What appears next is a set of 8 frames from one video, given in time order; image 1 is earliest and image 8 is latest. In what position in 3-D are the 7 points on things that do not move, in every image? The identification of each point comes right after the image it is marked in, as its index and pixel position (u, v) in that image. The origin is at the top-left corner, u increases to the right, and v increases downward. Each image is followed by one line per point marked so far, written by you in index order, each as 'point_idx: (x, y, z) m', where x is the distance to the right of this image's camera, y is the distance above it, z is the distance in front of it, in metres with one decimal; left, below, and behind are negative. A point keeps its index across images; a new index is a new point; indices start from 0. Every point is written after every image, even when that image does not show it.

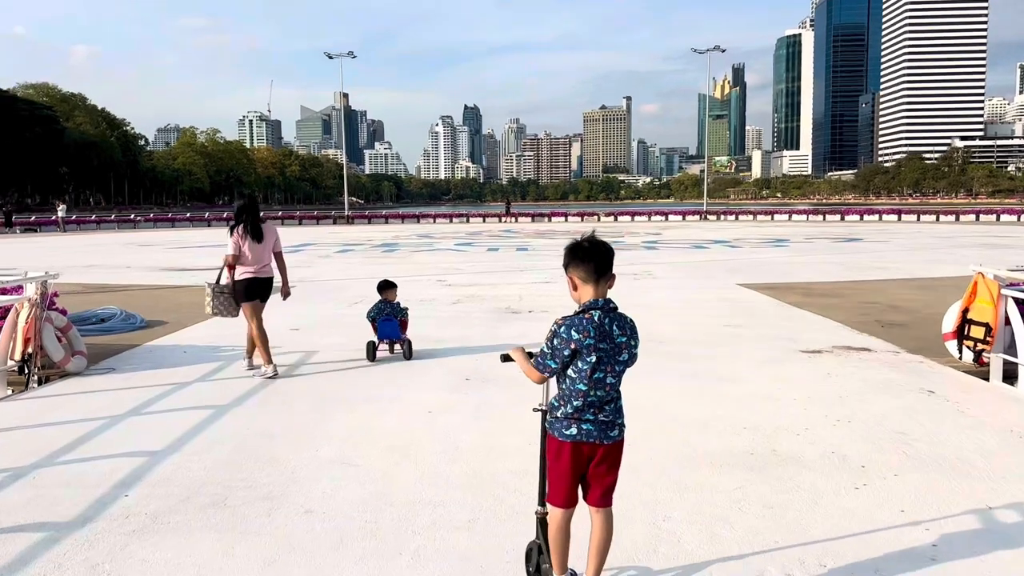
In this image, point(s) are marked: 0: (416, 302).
0: (-1.4, -0.2, +12.9) m
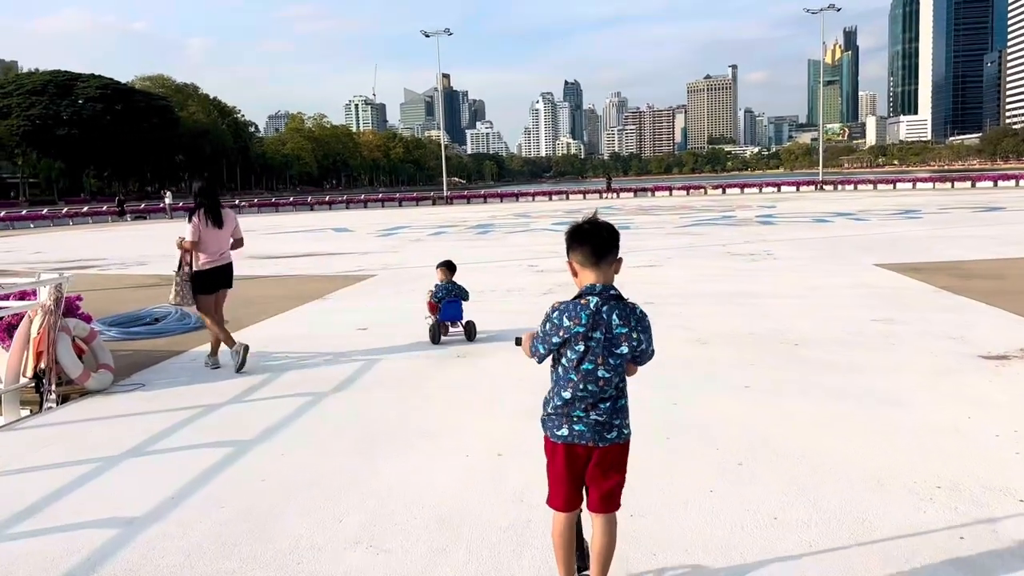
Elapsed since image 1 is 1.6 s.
0: (-0.1, 0.0, +11.6) m
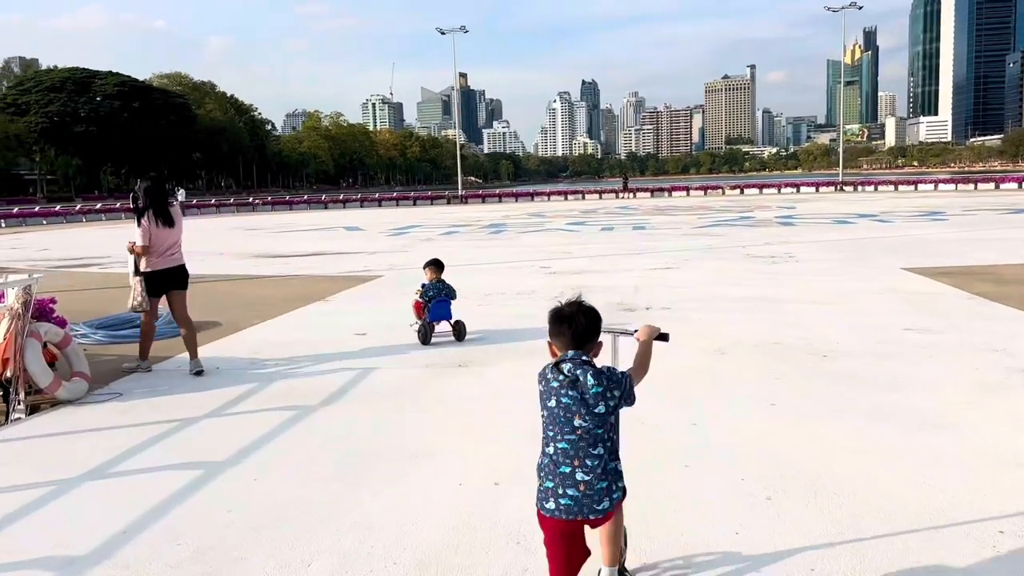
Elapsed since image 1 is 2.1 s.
0: (0.0, 0.0, +11.1) m
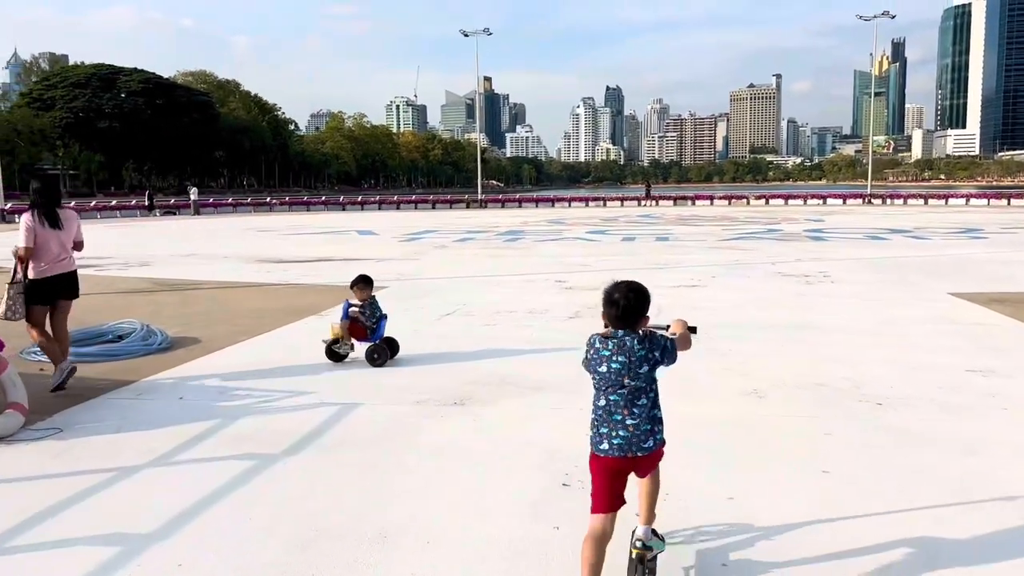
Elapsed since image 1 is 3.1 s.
0: (+0.1, -0.2, +10.2) m
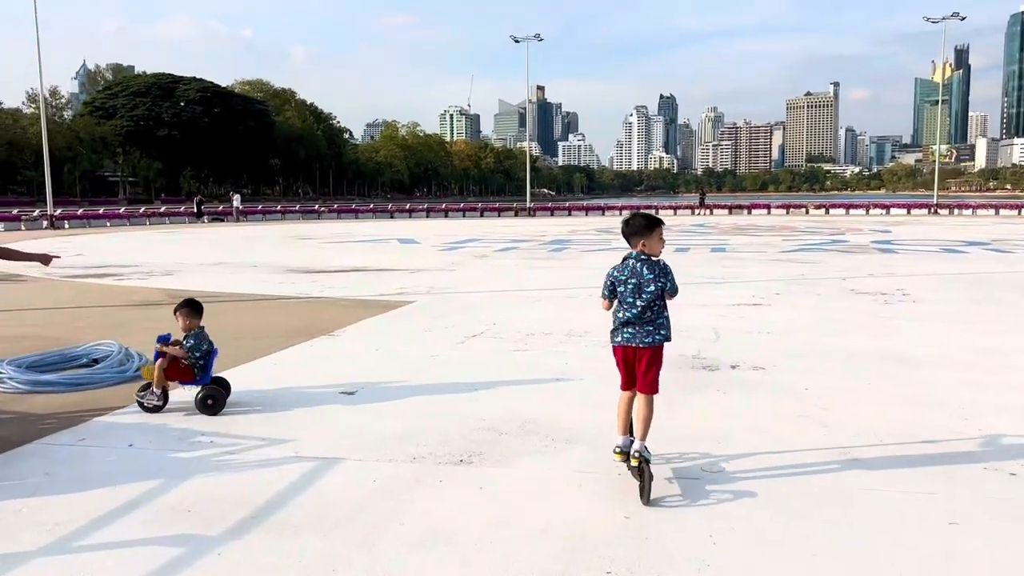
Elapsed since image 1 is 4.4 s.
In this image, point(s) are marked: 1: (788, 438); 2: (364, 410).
0: (+0.5, -0.4, +8.9) m
1: (+1.6, -0.9, +5.2) m
2: (-1.0, -0.8, +6.1) m
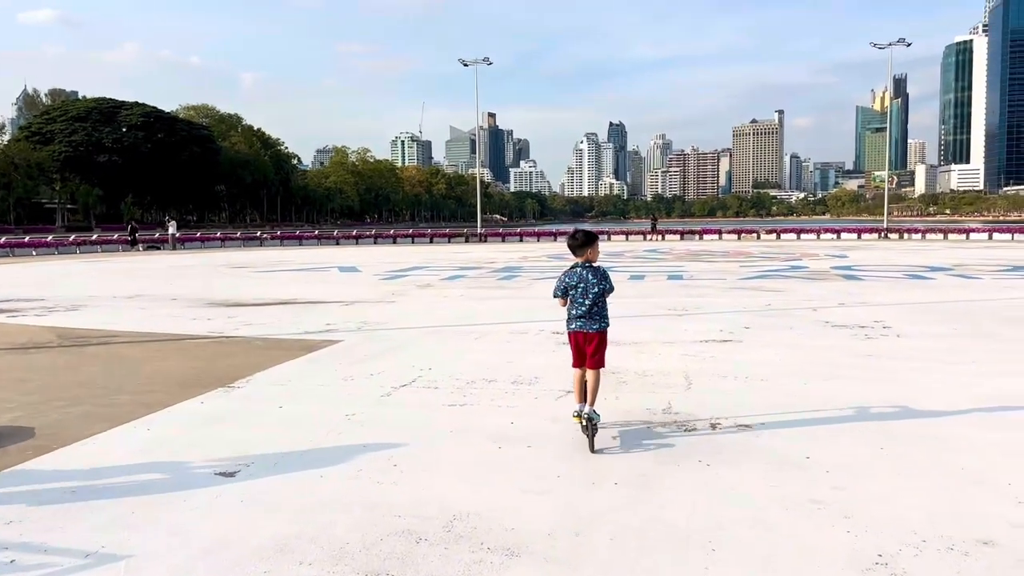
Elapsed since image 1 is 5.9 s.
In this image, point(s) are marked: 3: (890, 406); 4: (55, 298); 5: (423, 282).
0: (-0.1, -0.8, +7.6) m
1: (+1.3, -1.1, +4.0) m
2: (-1.4, -1.1, +4.7) m
3: (+2.8, -0.9, +6.8) m
4: (-8.4, -0.2, +16.2) m
5: (-1.9, +0.1, +19.2) m
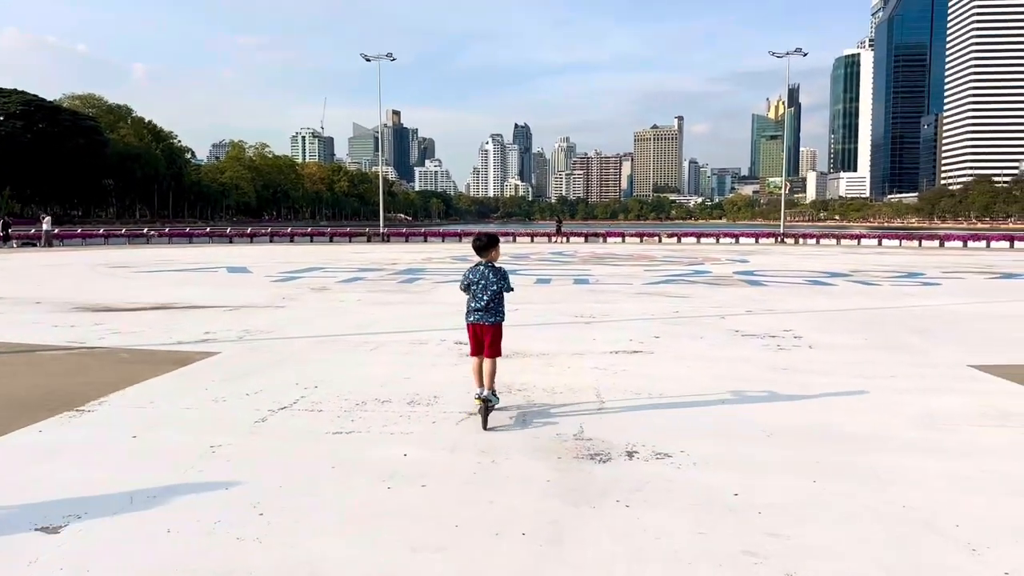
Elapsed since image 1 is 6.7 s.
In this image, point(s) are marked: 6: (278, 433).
0: (-0.9, -0.8, +6.9) m
1: (+0.8, -1.2, +3.4) m
2: (-1.8, -1.1, +3.8) m
3: (+2.1, -0.9, +6.3) m
4: (-10.0, -0.2, +14.5) m
5: (-3.9, +0.1, +18.1) m
6: (-1.5, -0.9, +5.7) m
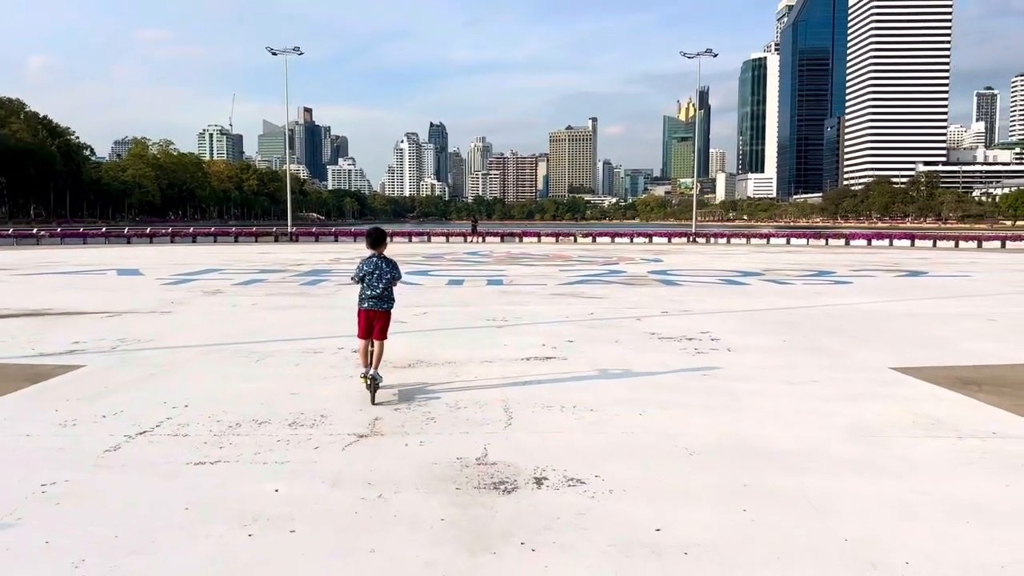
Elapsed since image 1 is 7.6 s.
0: (-1.6, -0.9, +6.1) m
1: (+0.5, -1.2, +2.7) m
2: (-2.3, -1.2, +2.9) m
3: (+1.4, -1.0, +5.8) m
4: (-11.4, -0.3, +12.8) m
5: (-5.7, 0.0, +17.0) m
6: (-2.1, -1.0, +4.9) m
